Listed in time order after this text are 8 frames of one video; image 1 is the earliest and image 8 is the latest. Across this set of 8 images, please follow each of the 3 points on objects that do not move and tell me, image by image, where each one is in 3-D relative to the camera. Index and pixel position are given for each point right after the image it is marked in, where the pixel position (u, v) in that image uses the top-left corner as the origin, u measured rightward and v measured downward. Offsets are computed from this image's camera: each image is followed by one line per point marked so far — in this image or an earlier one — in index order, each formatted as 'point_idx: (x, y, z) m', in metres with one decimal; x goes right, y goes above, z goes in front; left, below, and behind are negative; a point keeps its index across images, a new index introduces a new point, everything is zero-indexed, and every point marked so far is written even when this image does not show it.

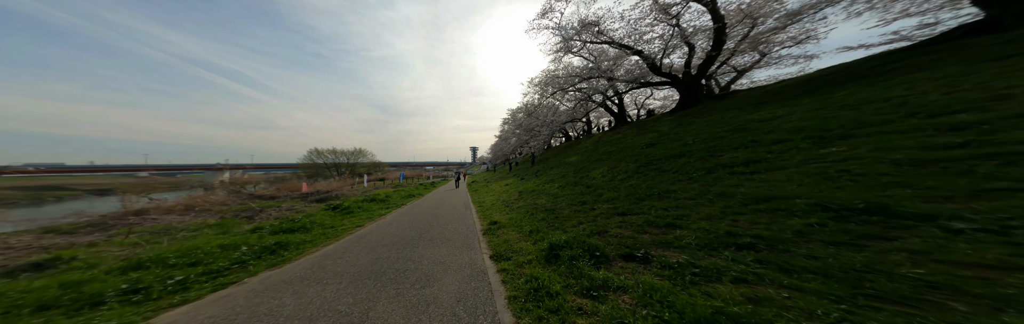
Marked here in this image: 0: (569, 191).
0: (+3.1, -1.6, +10.4) m
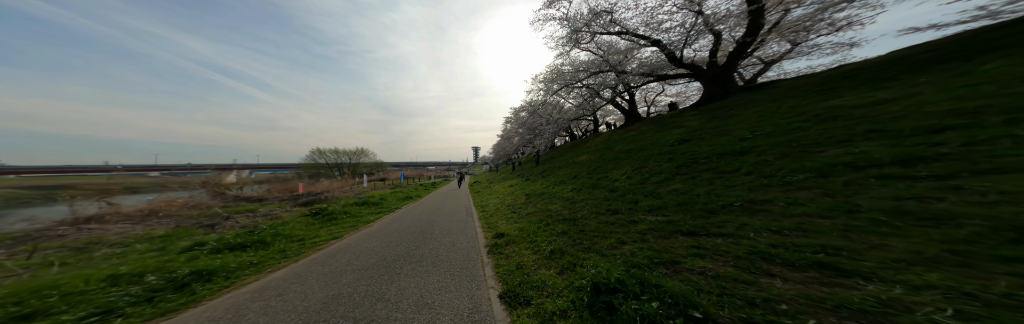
0: (+3.5, -1.5, +8.8) m
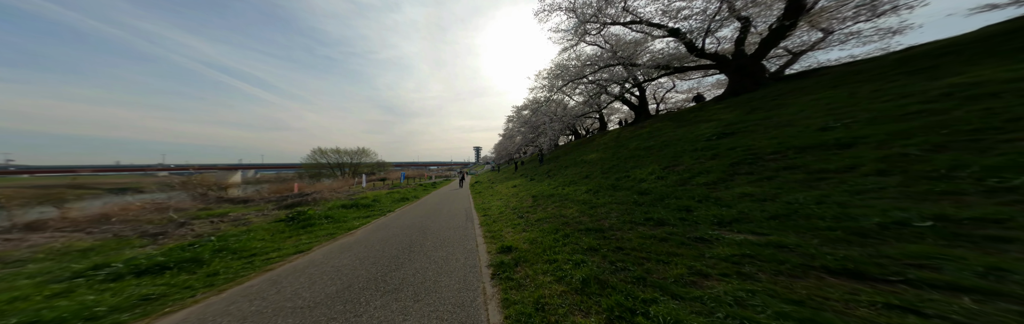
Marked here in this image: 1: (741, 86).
0: (+3.8, -1.4, +7.4) m
1: (+17.3, +5.7, +14.1) m
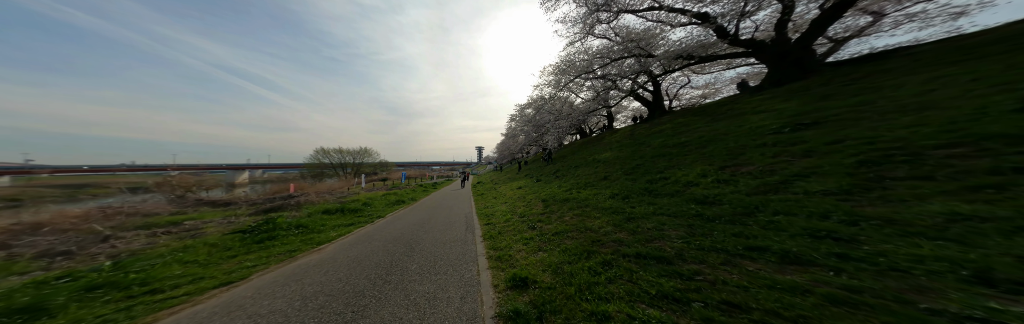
0: (+4.1, -1.3, +5.7) m
1: (+17.7, +5.8, +12.3) m
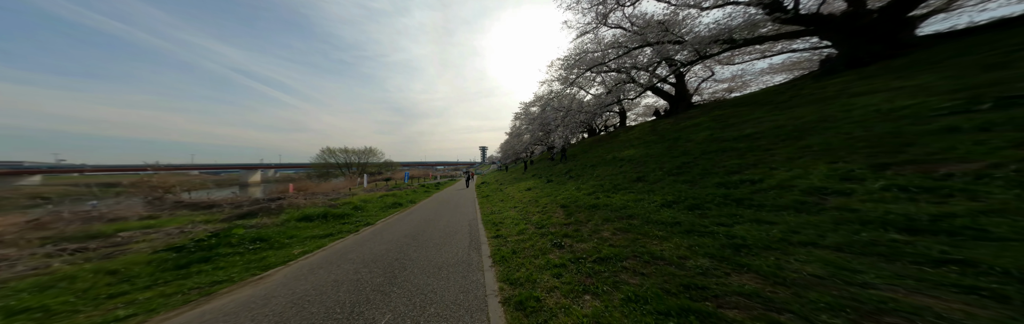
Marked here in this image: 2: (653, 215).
0: (+4.7, -1.2, +3.6) m
1: (+18.4, +5.9, +10.0) m
2: (+3.9, -1.5, +5.2) m
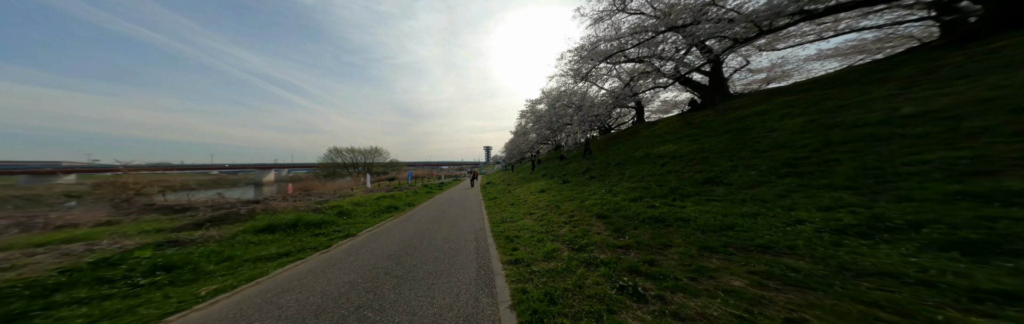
0: (+5.3, -0.9, +1.1) m
1: (+19.2, +6.1, +7.2) m
2: (+4.6, -1.3, +2.7) m
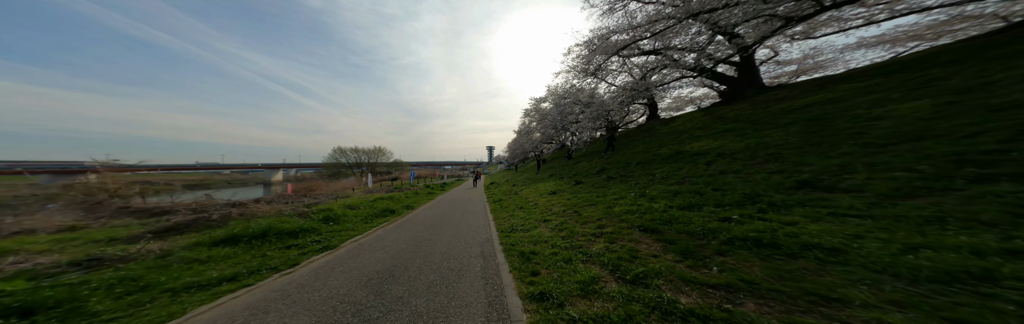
0: (+5.7, -0.8, -0.6) m
1: (+19.7, +6.2, +5.3) m
2: (+5.1, -1.1, +1.0) m
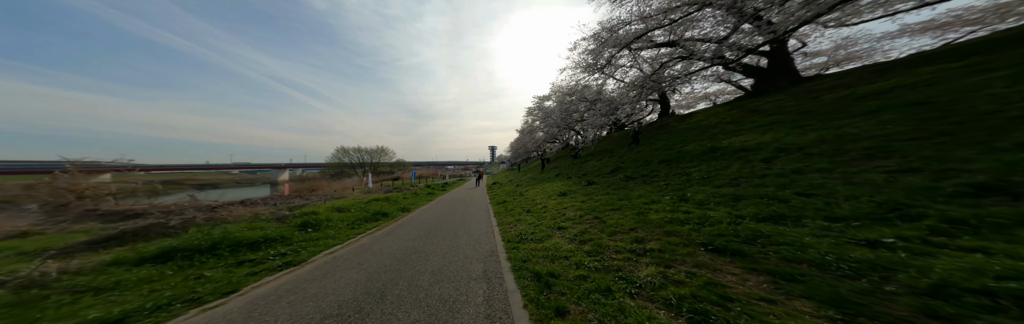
0: (+6.0, -0.6, -2.2) m
1: (+20.0, +6.3, +3.5) m
2: (+5.3, -1.0, -0.6) m
